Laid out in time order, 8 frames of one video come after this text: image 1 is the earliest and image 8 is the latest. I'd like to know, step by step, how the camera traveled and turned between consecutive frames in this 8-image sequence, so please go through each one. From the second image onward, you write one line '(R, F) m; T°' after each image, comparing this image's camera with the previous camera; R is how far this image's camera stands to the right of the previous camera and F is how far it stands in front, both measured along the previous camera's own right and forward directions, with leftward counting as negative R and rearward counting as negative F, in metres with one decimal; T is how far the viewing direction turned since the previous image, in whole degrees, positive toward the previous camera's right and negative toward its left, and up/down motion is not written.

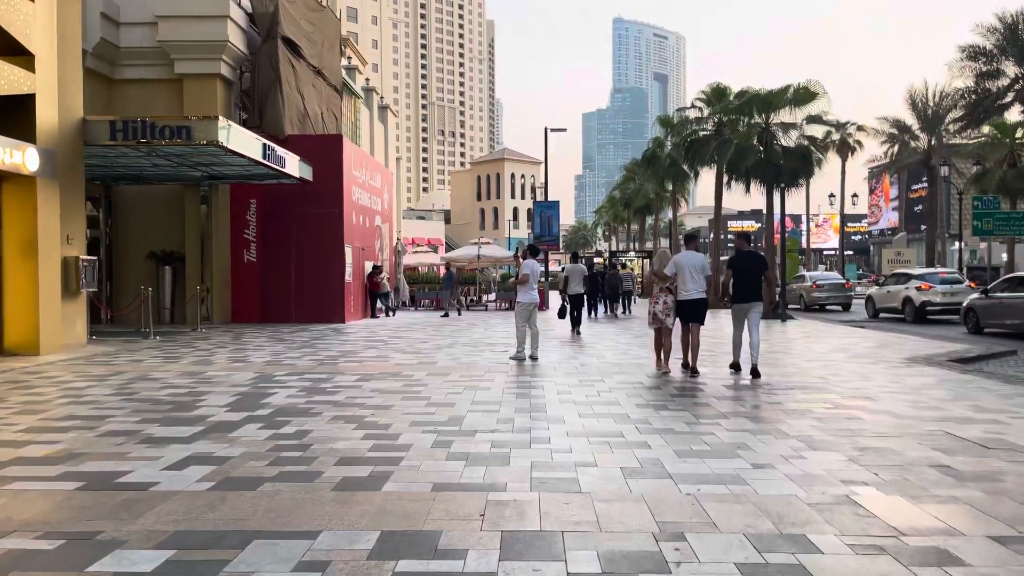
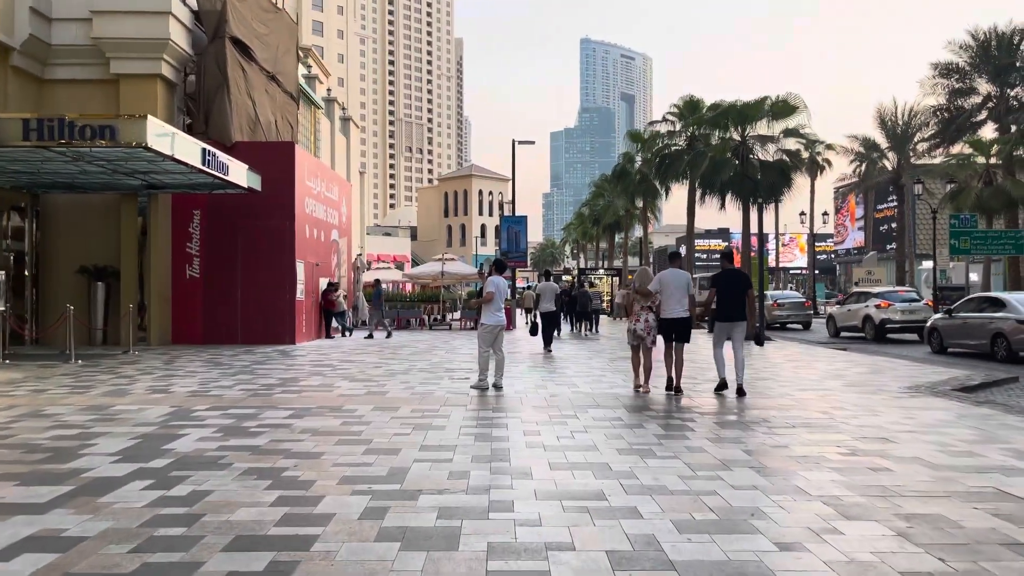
(+0.1, +1.4) m; +2°
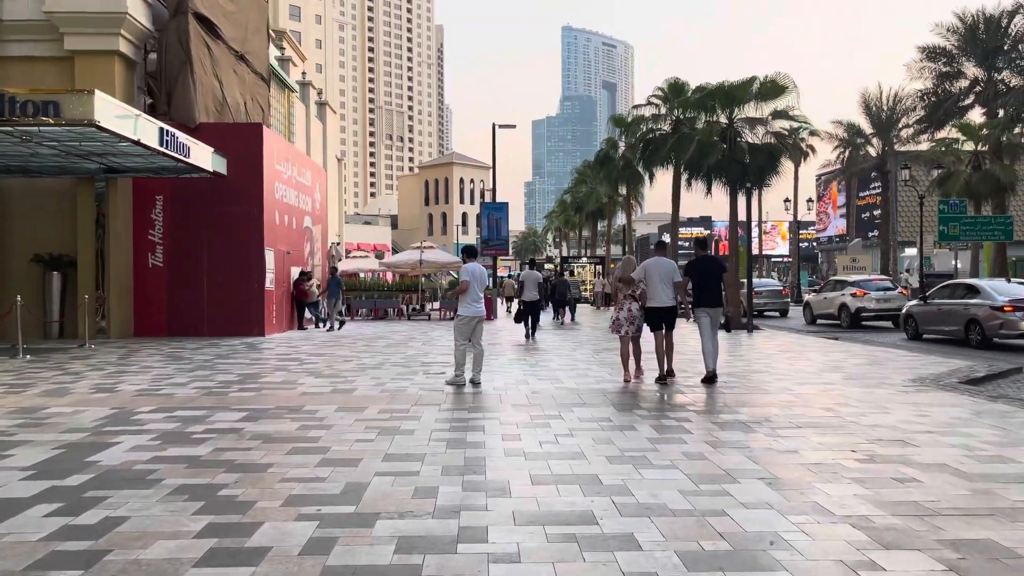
(+0.1, +0.8) m; +1°
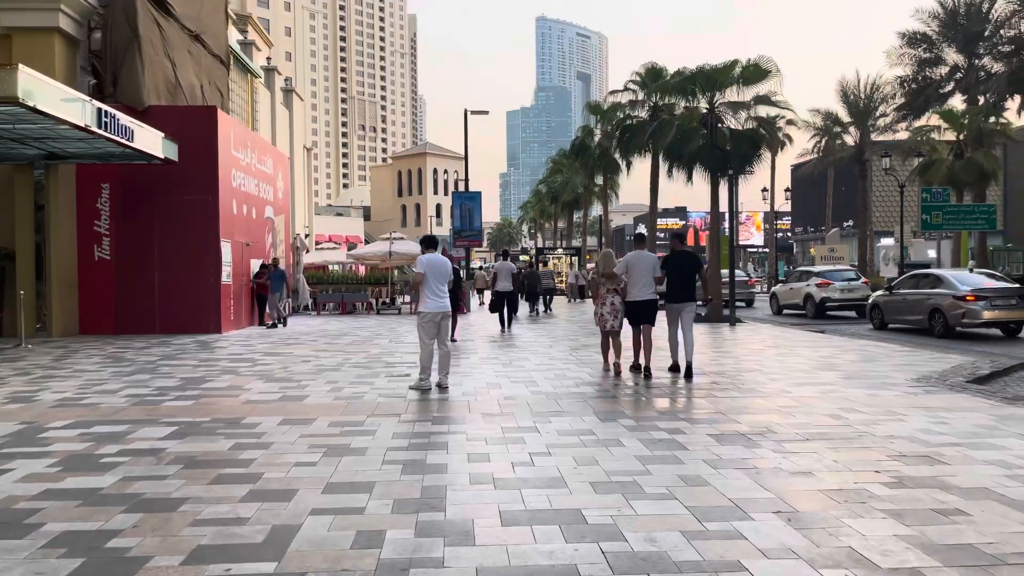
(+0.1, +1.0) m; +2°
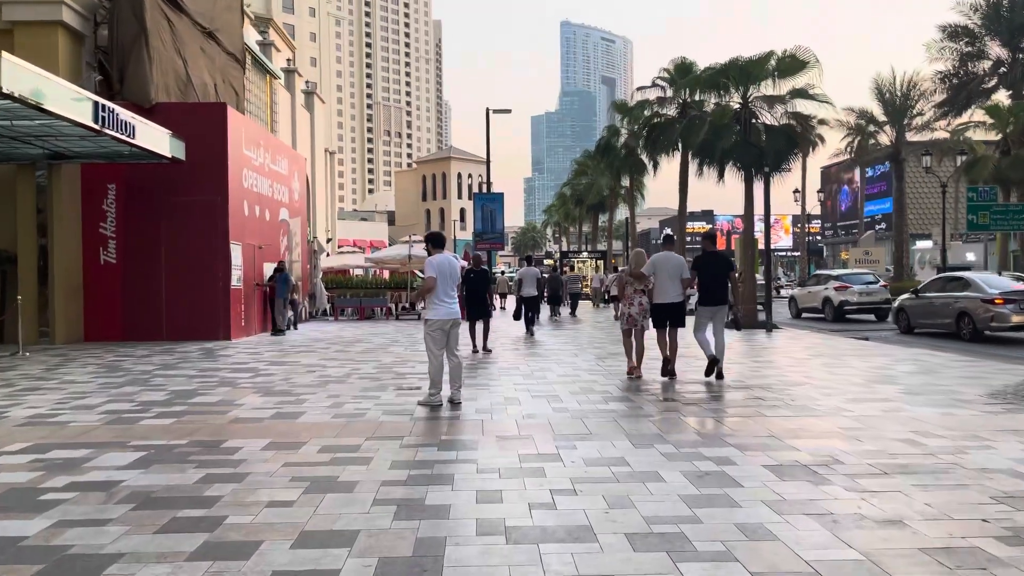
(0.0, +1.0) m; -2°
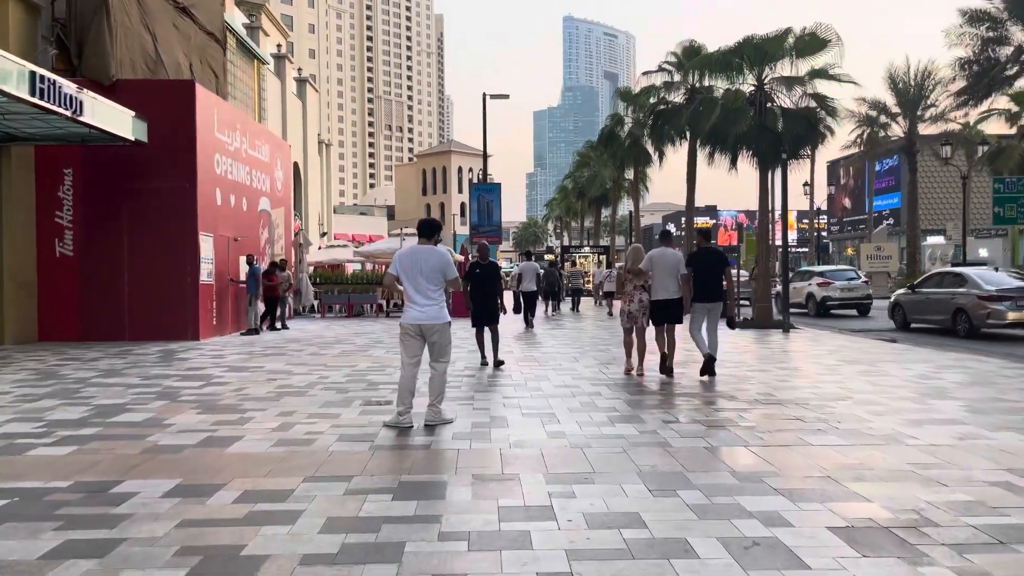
(+0.1, +1.5) m; 0°
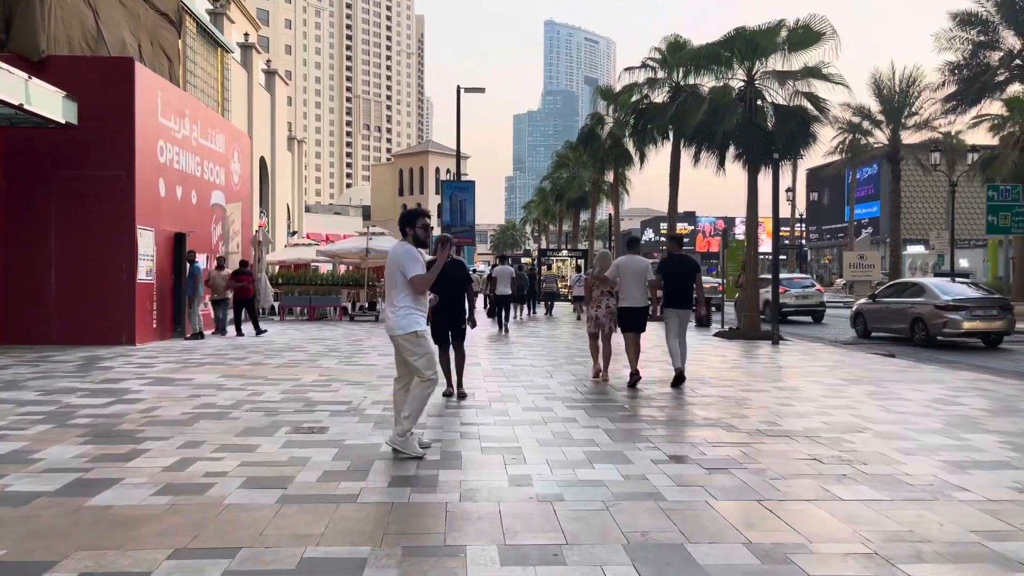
(+0.1, +1.3) m; +2°
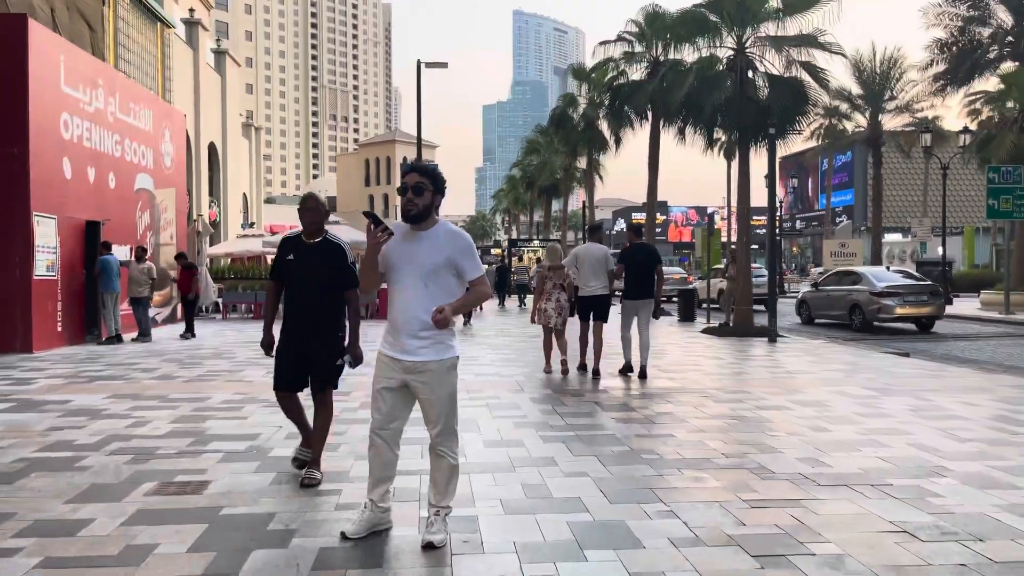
(+0.1, +1.9) m; +2°
